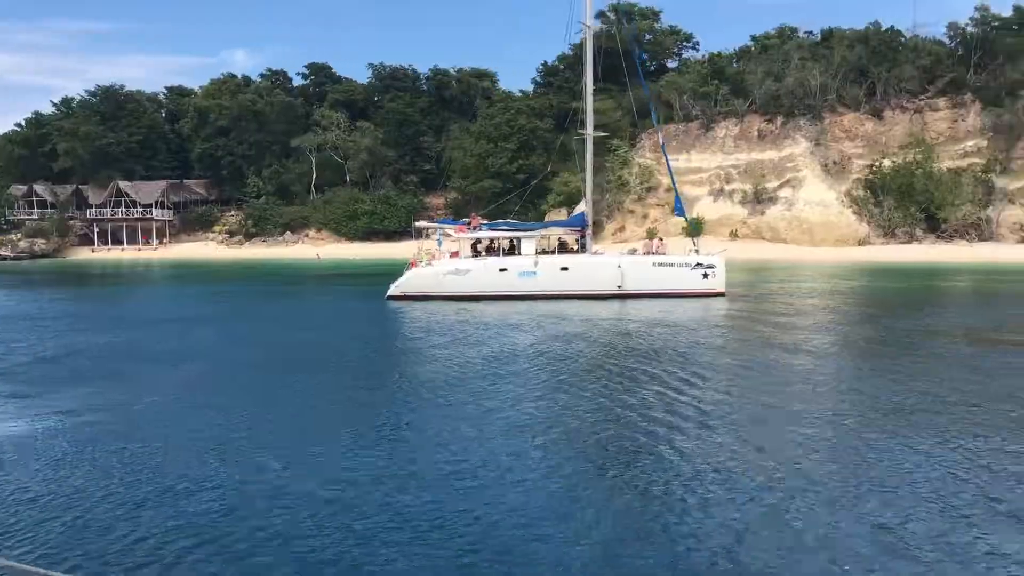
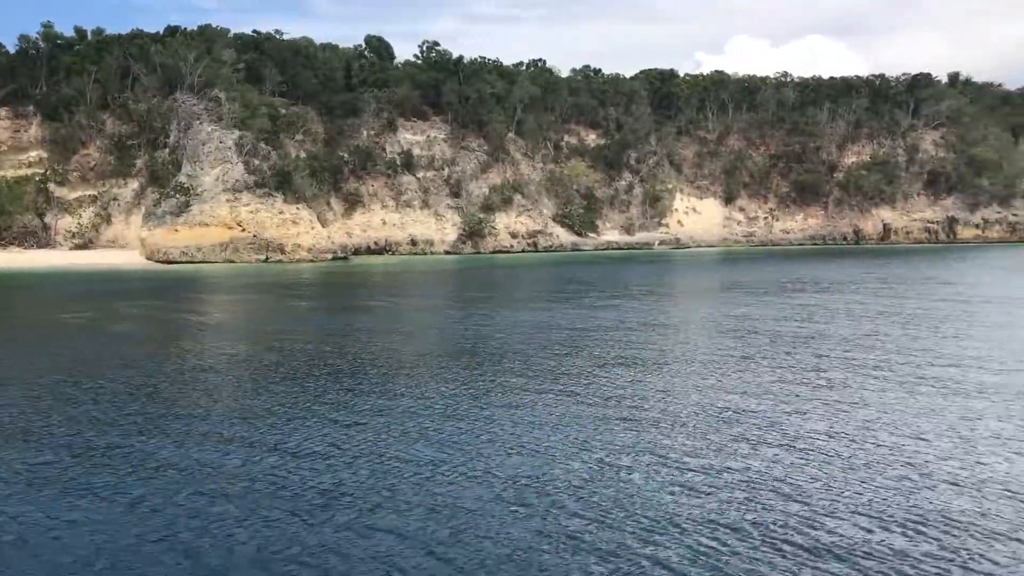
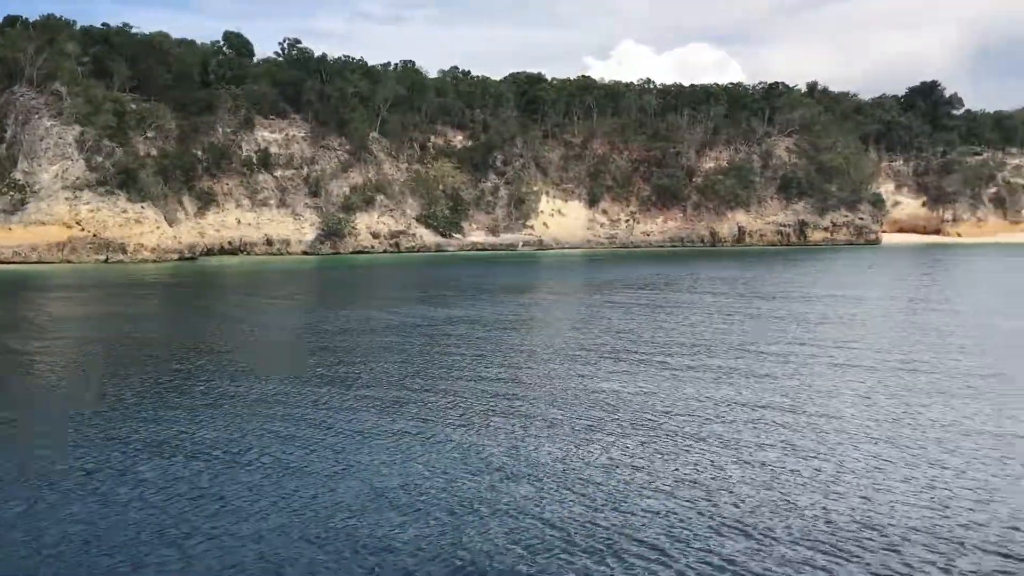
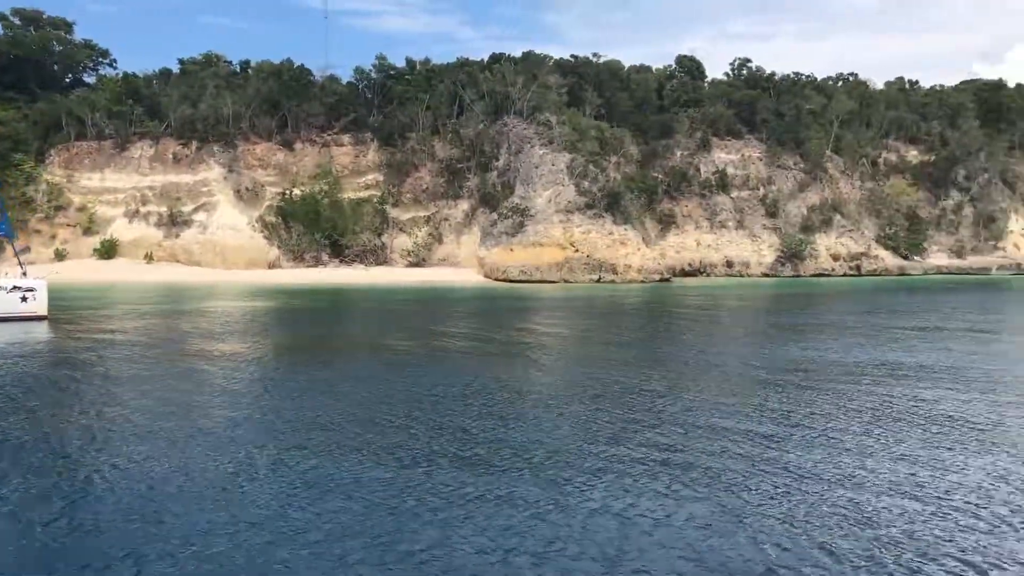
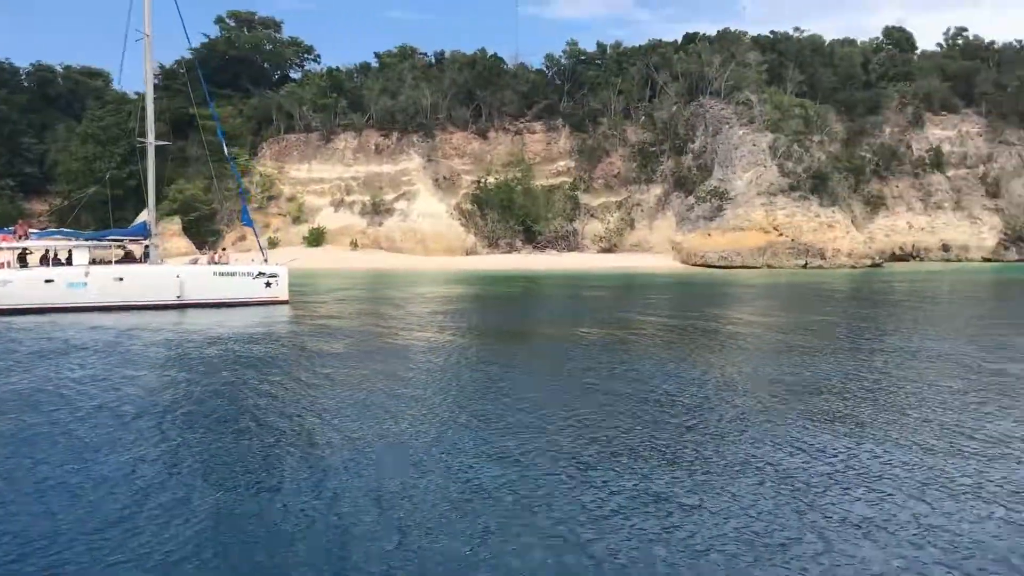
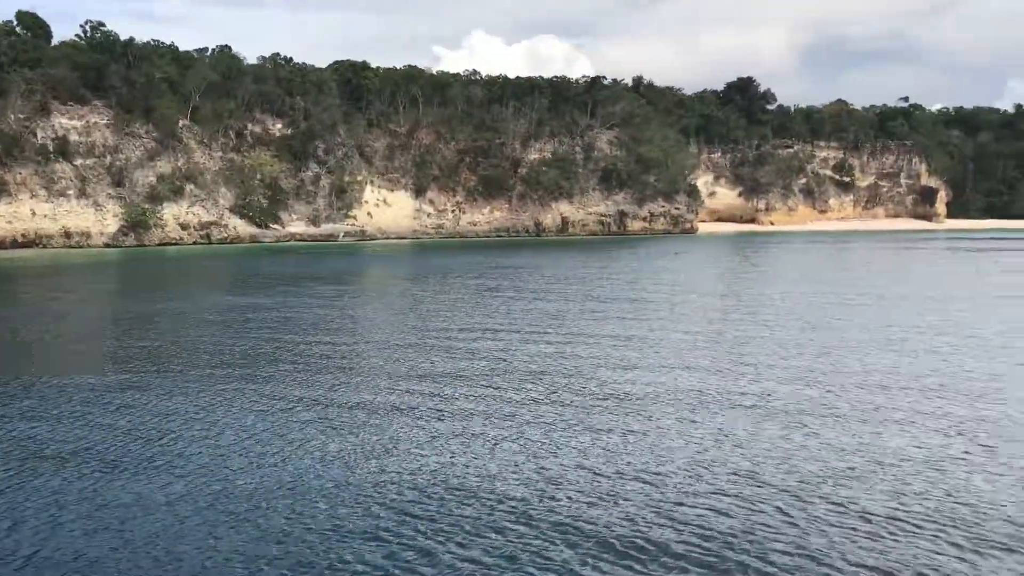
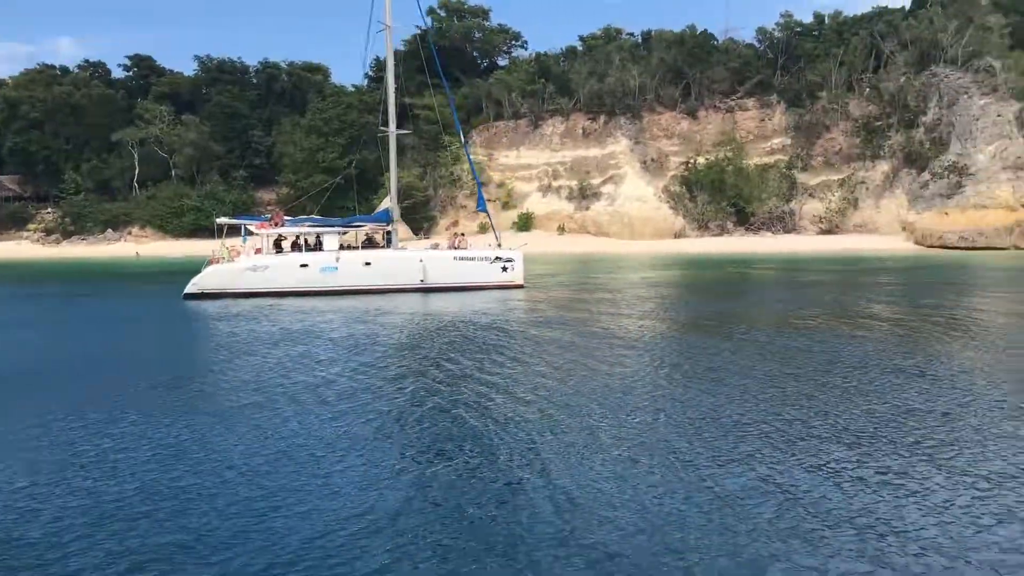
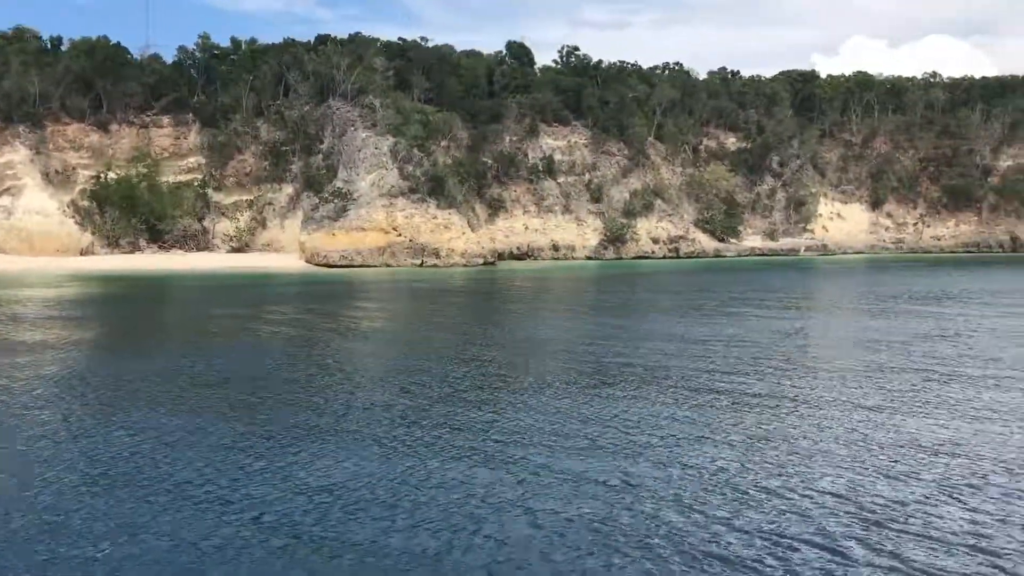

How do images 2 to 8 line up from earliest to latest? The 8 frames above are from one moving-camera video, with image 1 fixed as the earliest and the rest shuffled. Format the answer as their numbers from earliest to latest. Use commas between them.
7, 5, 4, 8, 2, 3, 6
